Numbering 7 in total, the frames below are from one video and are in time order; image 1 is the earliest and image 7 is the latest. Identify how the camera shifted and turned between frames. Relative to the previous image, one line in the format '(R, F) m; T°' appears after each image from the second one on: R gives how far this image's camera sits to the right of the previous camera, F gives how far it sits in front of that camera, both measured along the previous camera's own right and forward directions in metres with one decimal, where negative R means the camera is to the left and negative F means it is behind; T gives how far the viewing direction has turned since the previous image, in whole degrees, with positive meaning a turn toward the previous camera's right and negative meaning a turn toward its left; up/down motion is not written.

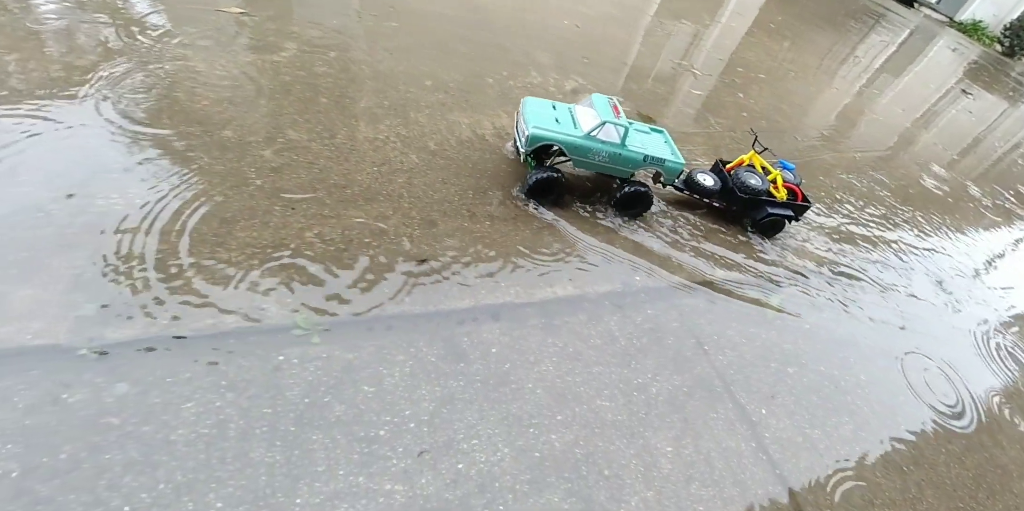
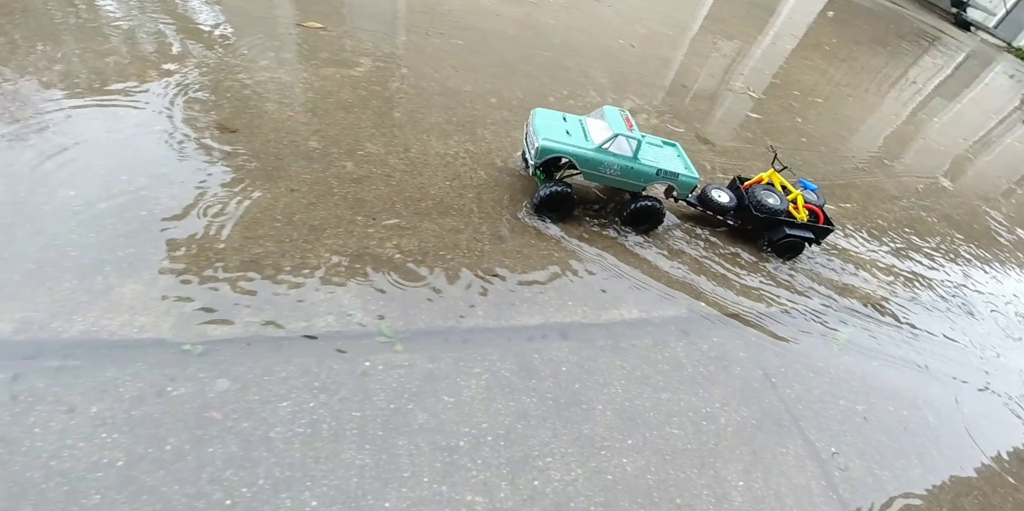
(-0.3, -0.1) m; -4°
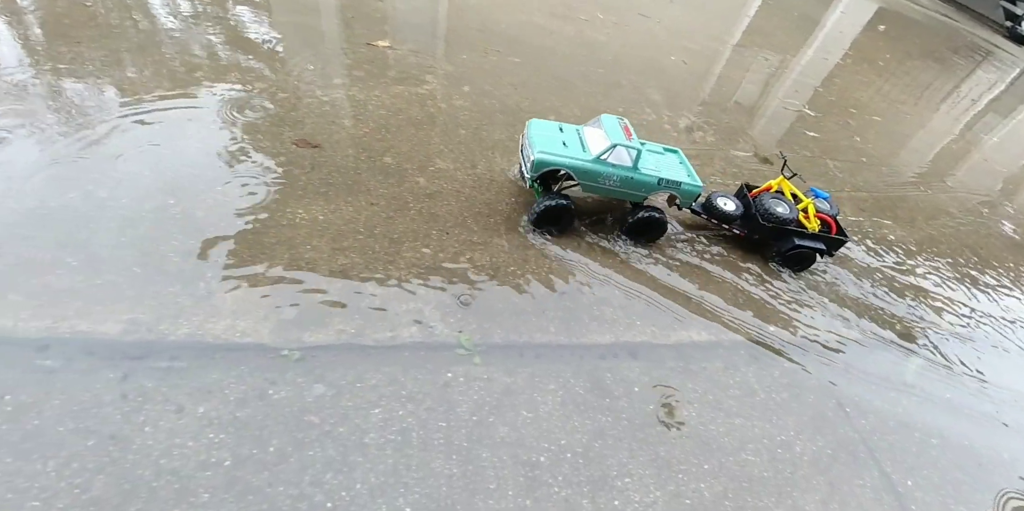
(-0.3, -0.1) m; -4°
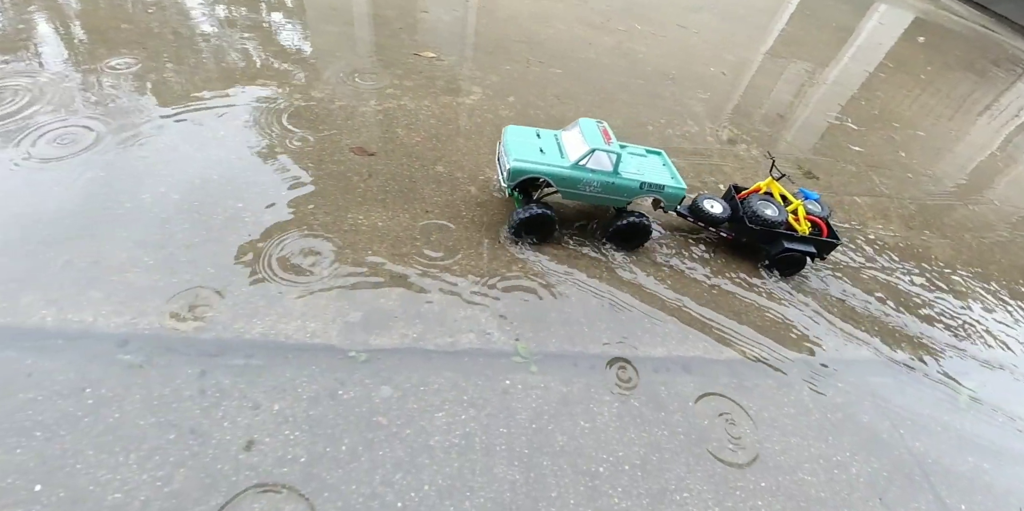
(-0.2, -0.1) m; -3°
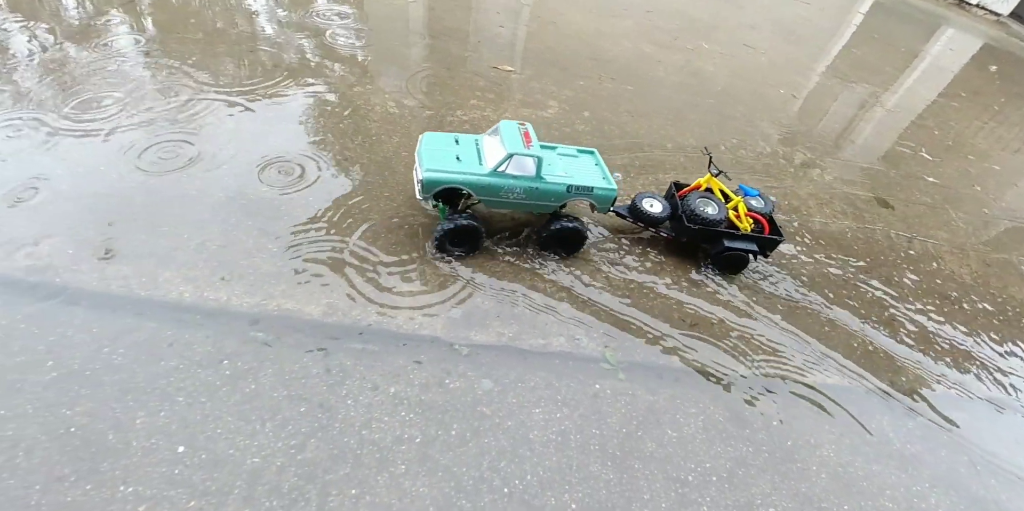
(-0.4, -0.2) m; -4°
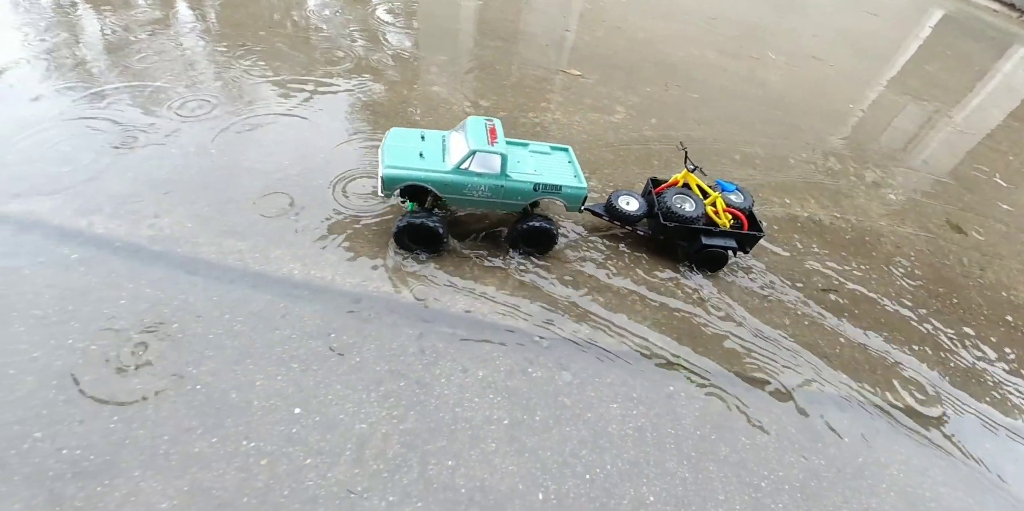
(-0.4, -0.2) m; -4°
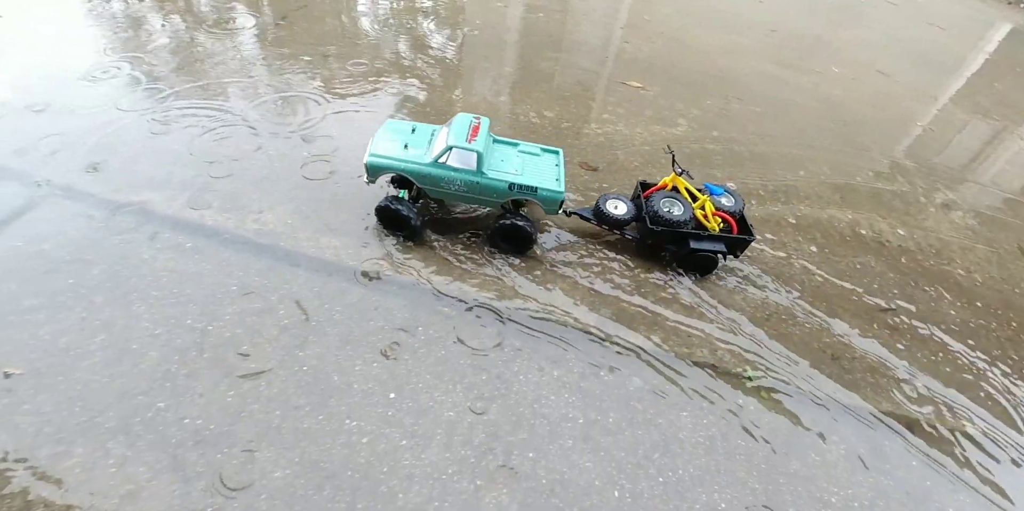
(-0.3, -0.2) m; -4°
